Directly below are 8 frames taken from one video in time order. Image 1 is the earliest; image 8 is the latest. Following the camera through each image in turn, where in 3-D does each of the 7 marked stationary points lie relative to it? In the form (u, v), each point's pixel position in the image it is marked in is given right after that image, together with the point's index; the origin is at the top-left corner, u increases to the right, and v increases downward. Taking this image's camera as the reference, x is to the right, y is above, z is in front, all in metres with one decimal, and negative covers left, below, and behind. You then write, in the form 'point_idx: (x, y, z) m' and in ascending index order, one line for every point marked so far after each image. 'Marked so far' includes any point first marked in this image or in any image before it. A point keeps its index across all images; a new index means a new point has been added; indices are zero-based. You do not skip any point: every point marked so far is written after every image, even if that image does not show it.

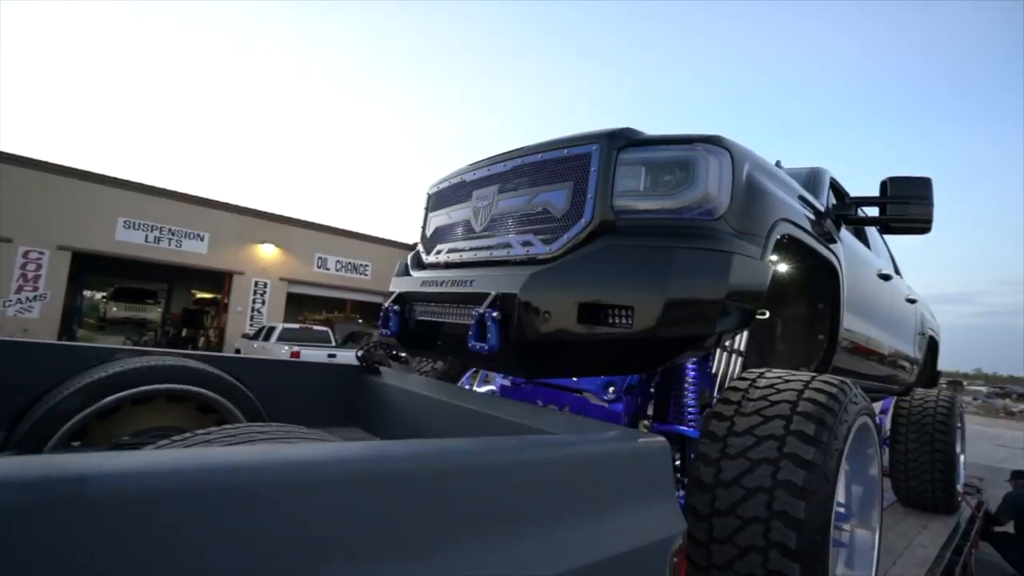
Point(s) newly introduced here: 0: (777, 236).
0: (+1.0, +0.2, +1.8) m
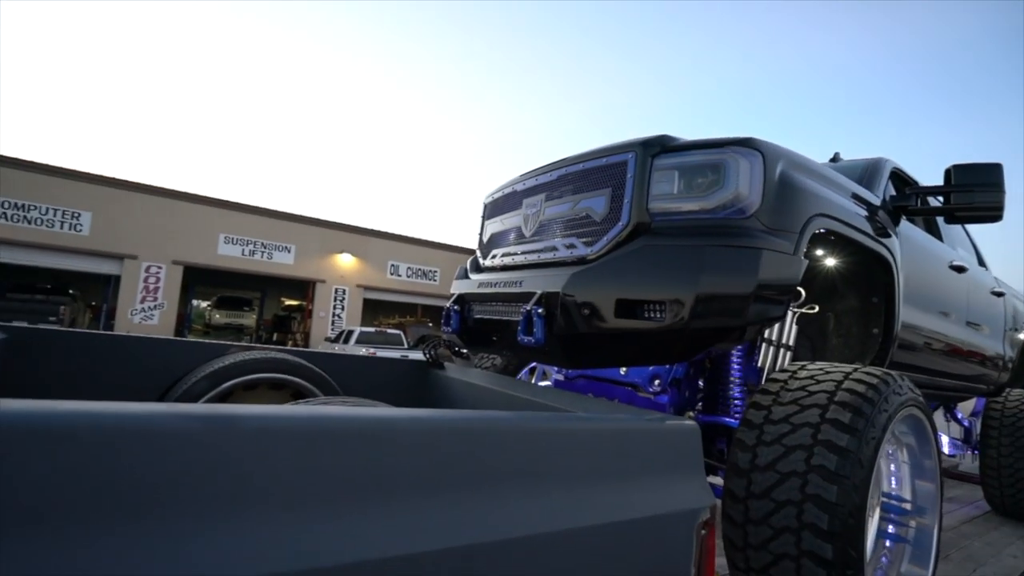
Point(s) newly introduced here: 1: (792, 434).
0: (+1.2, +0.2, +1.9) m
1: (+1.0, -0.5, +1.7) m
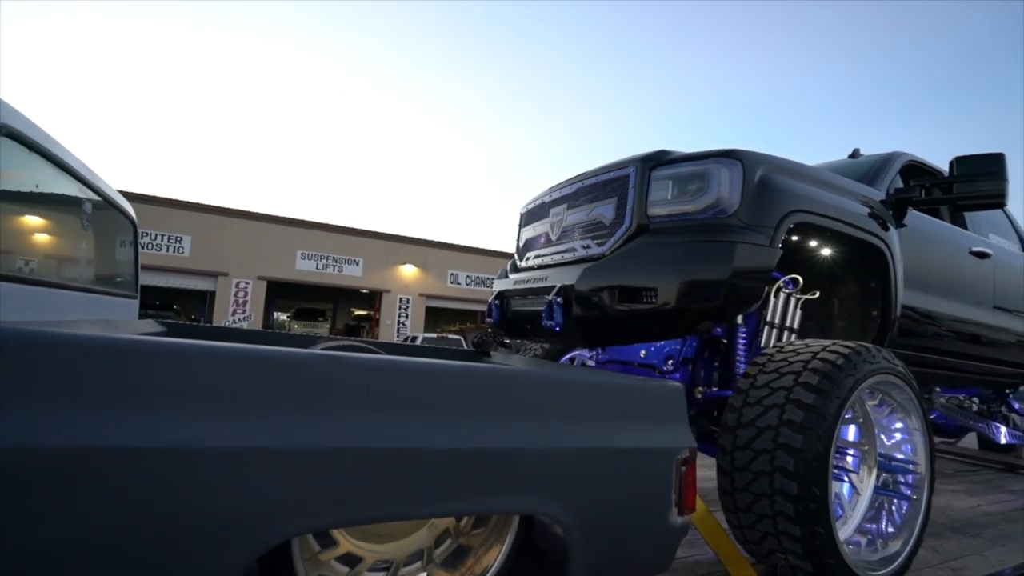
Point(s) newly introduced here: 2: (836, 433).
0: (+1.3, +0.3, +2.2) m
1: (+1.1, -0.5, +2.1) m
2: (+1.3, -0.6, +2.0) m
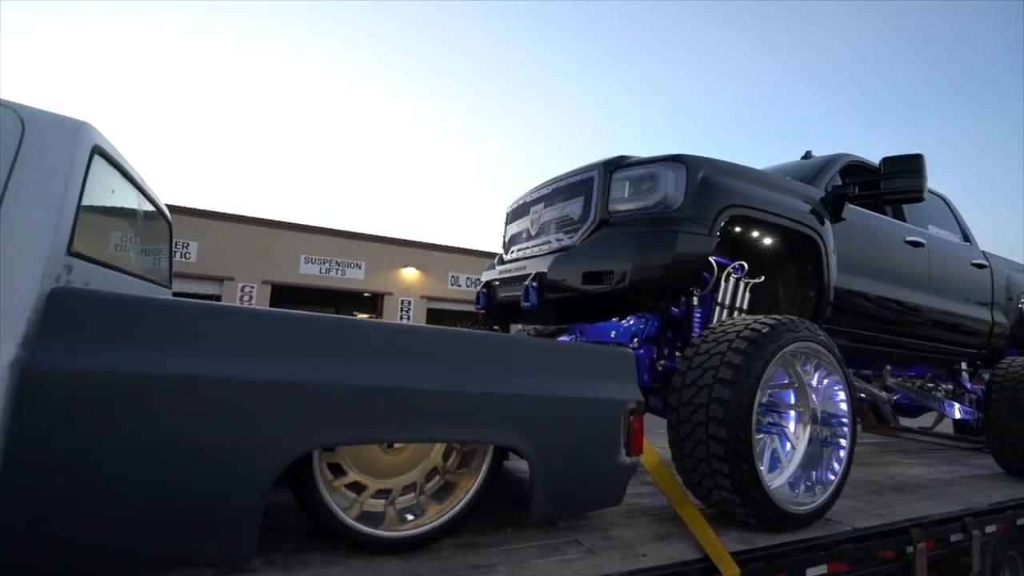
0: (+1.2, +0.4, +2.6) m
1: (+1.0, -0.4, +2.5) m
2: (+1.2, -0.5, +2.4) m
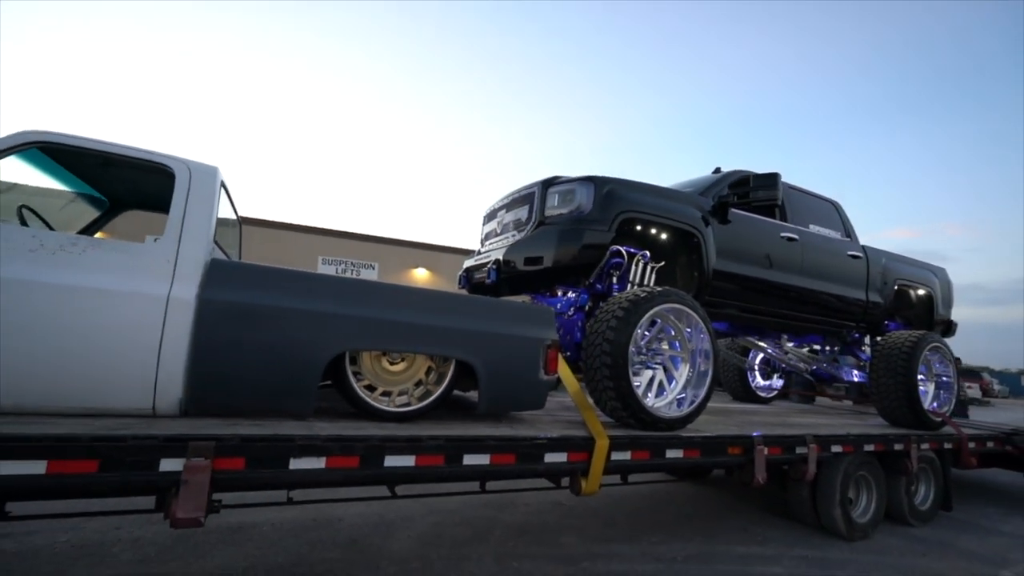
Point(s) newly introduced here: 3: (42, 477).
0: (+0.9, +0.6, +3.8) m
1: (+0.7, -0.2, +3.7) m
2: (+0.9, -0.3, +3.6) m
3: (-2.0, -0.8, +2.0) m
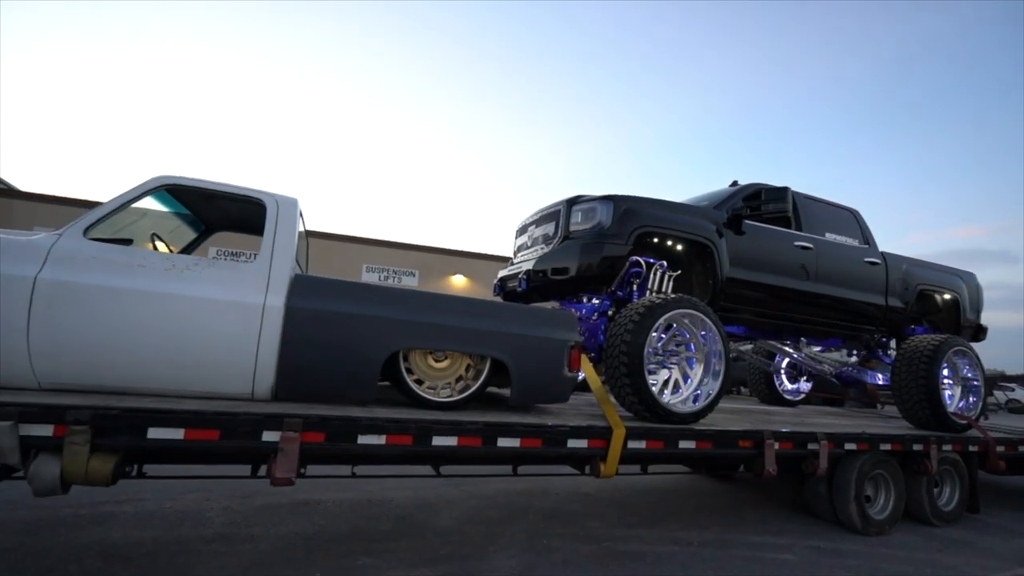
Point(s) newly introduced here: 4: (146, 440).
0: (+1.1, +0.5, +4.2) m
1: (+1.0, -0.3, +4.1) m
2: (+1.2, -0.4, +4.0) m
3: (-1.9, -0.9, +2.7) m
4: (-2.0, -0.8, +2.6) m
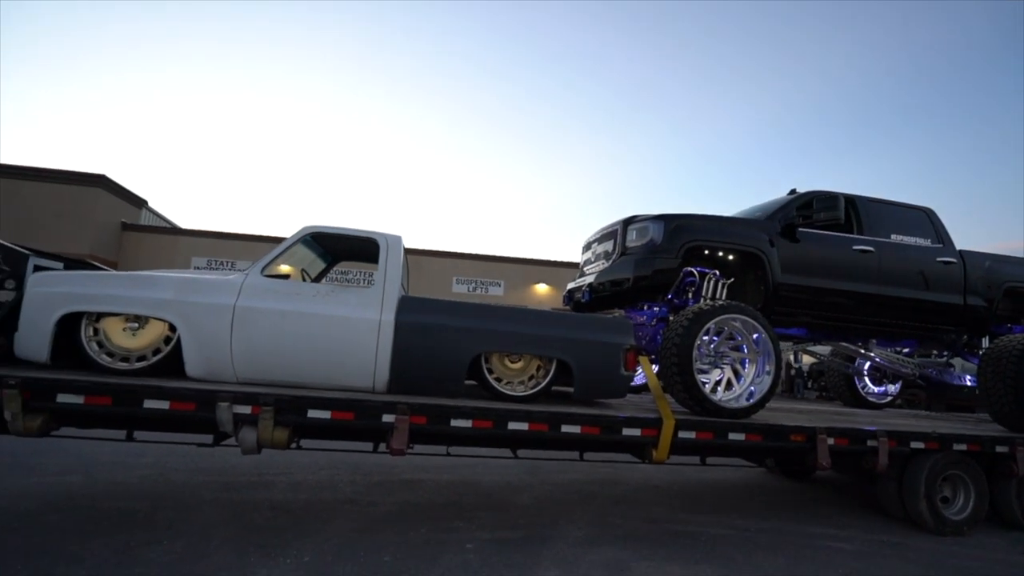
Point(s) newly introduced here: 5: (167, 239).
0: (+1.7, +0.4, +4.8) m
1: (+1.6, -0.4, +4.6) m
2: (+1.8, -0.5, +4.5) m
3: (-1.4, -1.0, +3.7) m
4: (-1.6, -1.0, +3.7) m
5: (-12.5, +1.8, +17.2) m
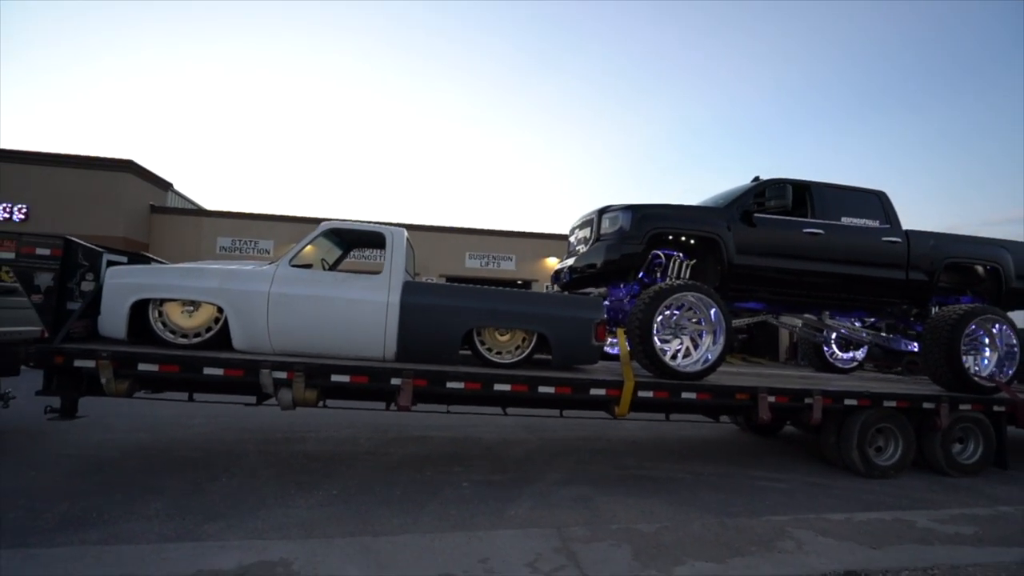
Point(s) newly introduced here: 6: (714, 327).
0: (+1.6, +0.6, +5.5) m
1: (+1.4, -0.2, +5.4) m
2: (+1.6, -0.3, +5.2) m
3: (-1.6, -0.9, +4.6) m
4: (-1.8, -0.9, +4.6) m
5: (-12.2, +2.5, +18.3) m
6: (+2.3, -0.4, +5.4) m
